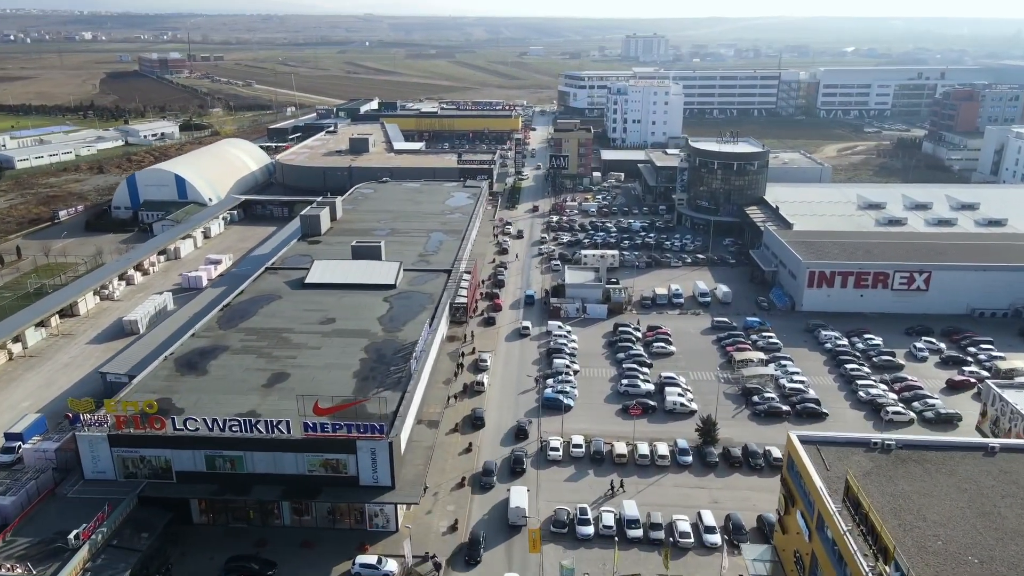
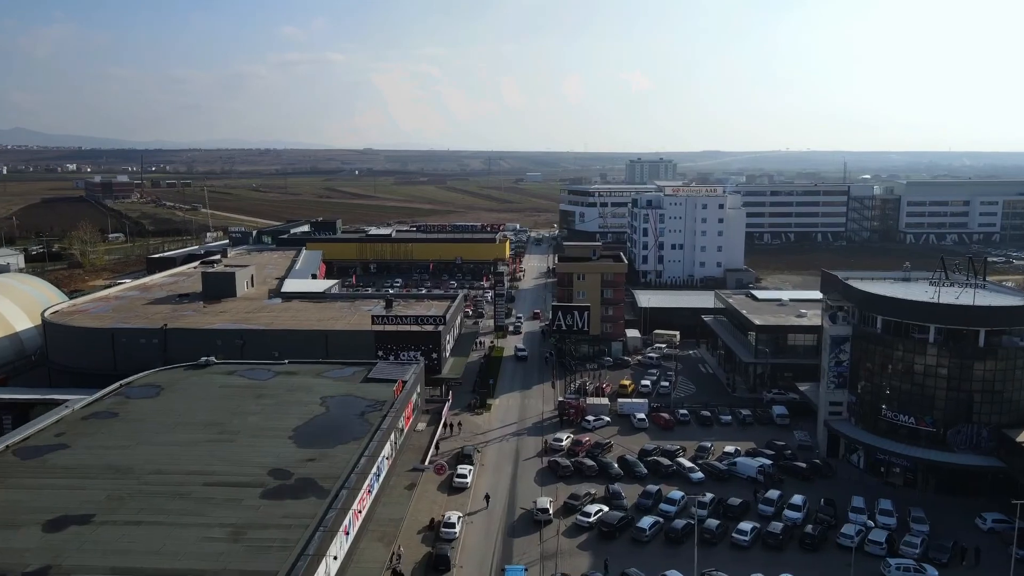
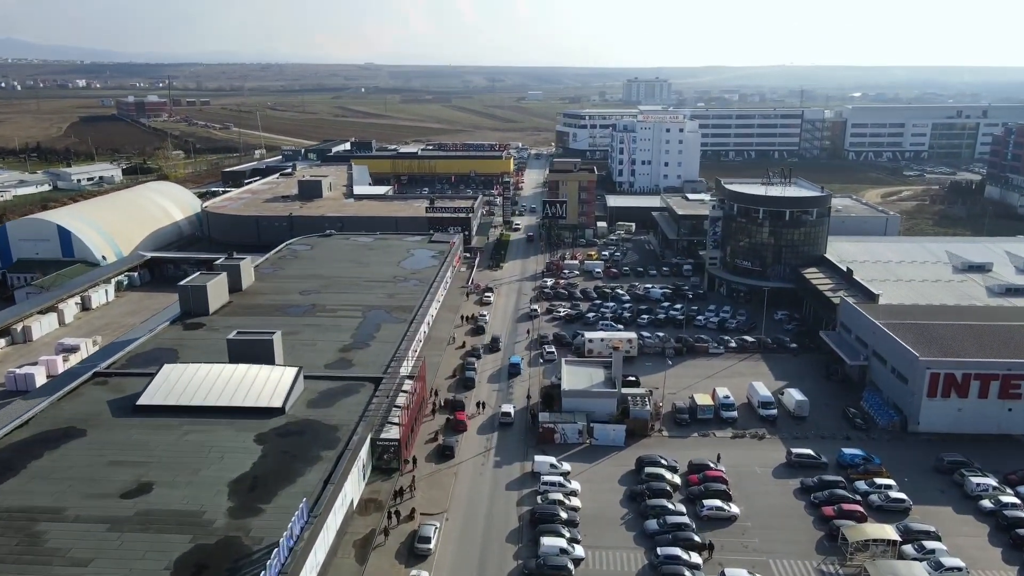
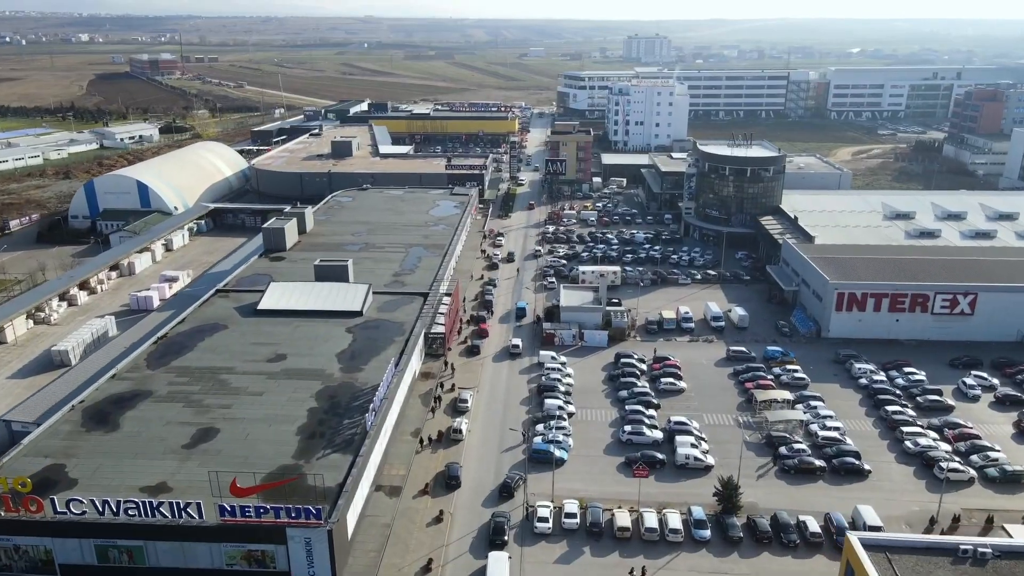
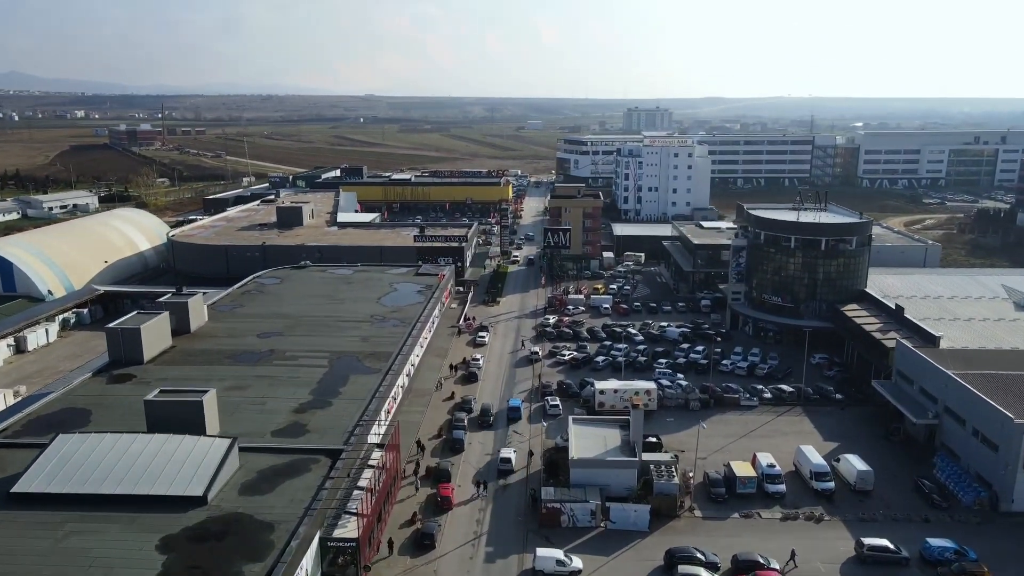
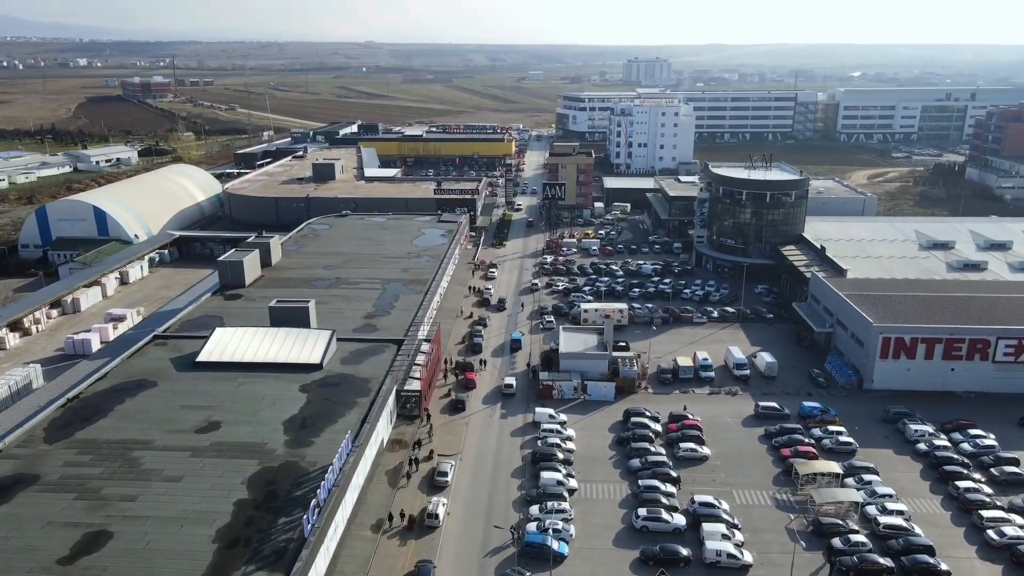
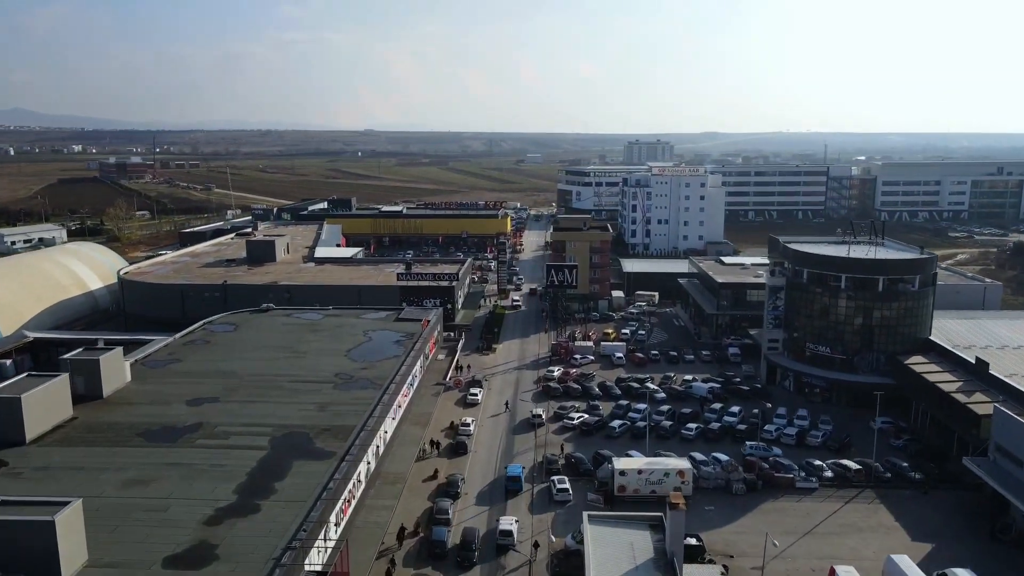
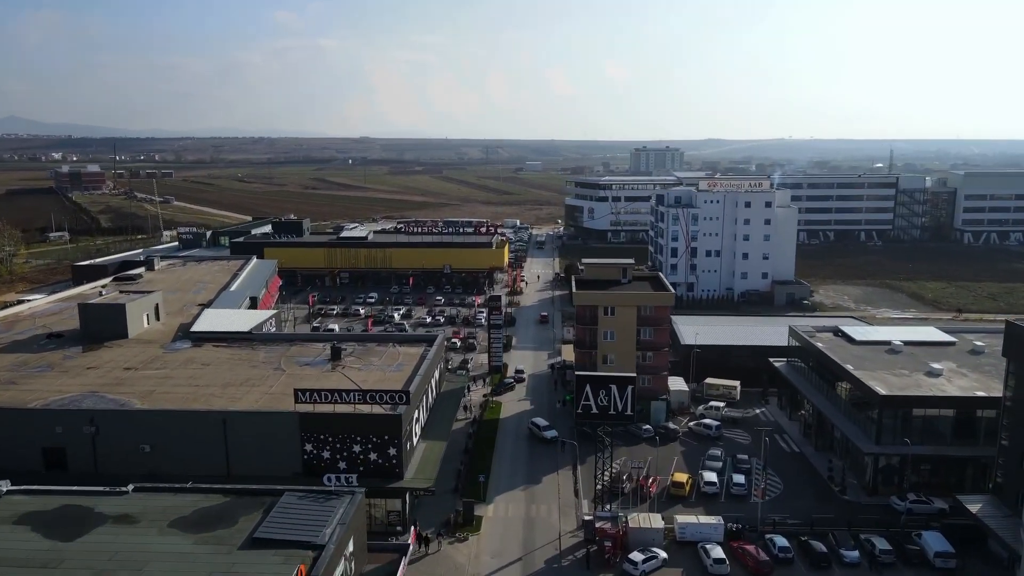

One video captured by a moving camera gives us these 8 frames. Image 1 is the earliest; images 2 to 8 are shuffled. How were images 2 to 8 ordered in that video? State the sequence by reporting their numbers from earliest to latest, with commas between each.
4, 6, 3, 5, 7, 2, 8
